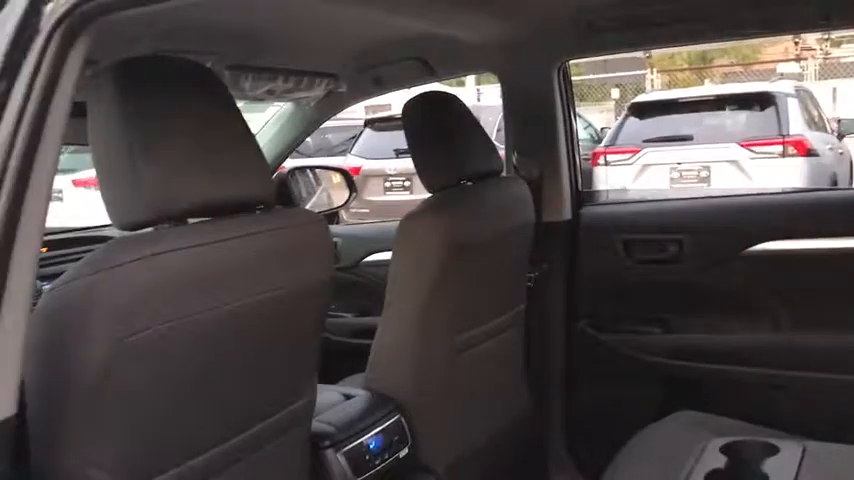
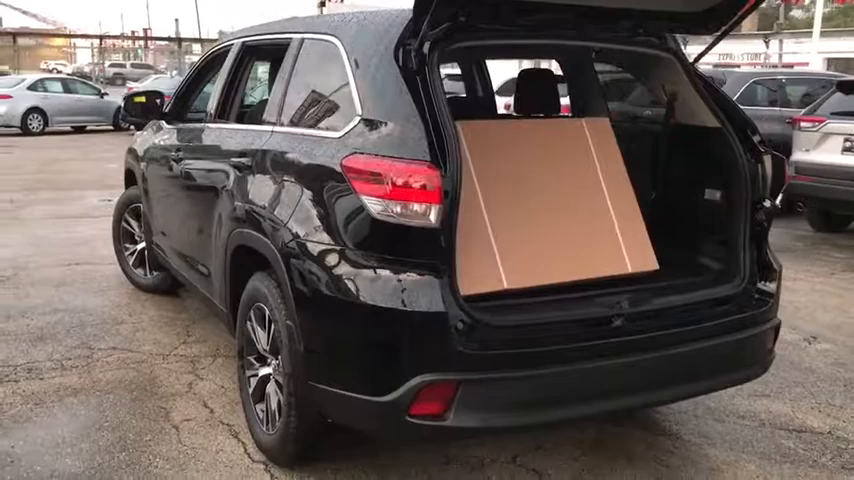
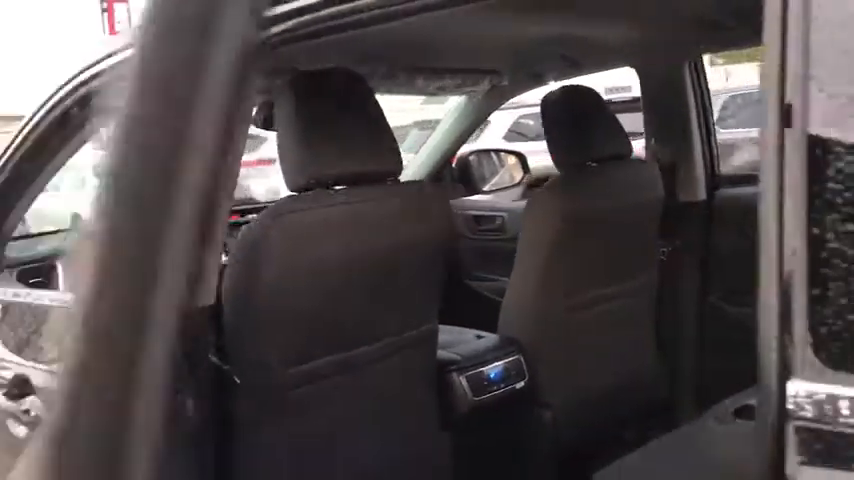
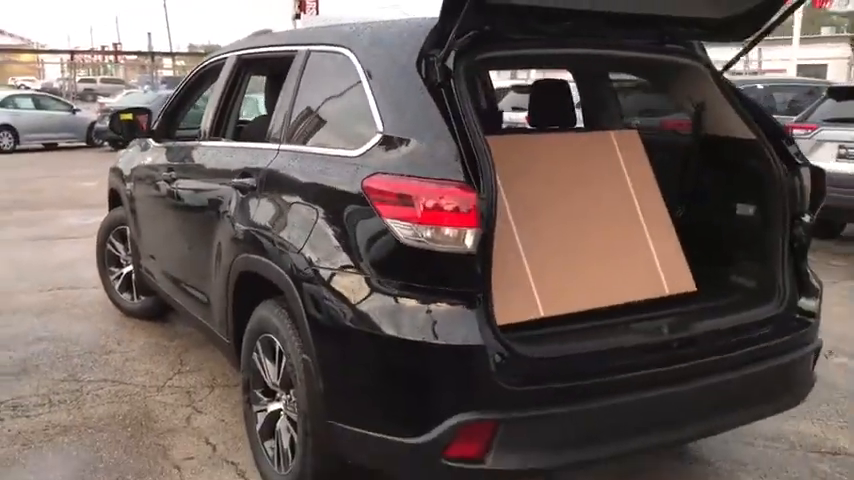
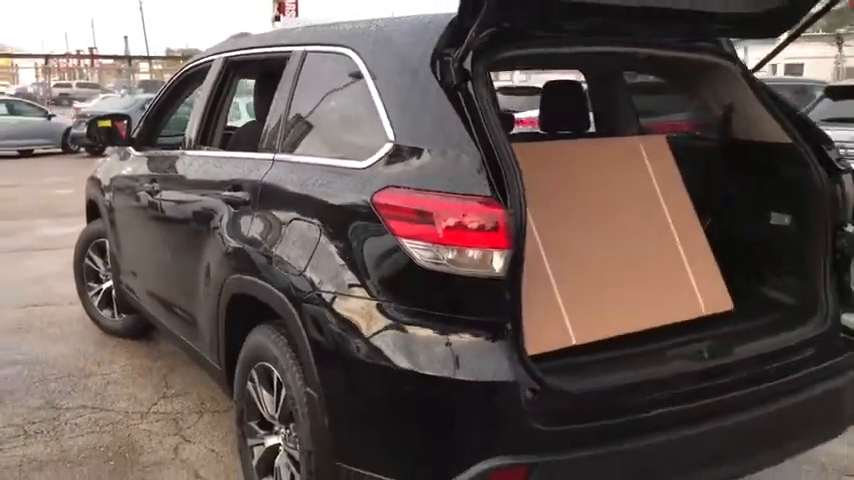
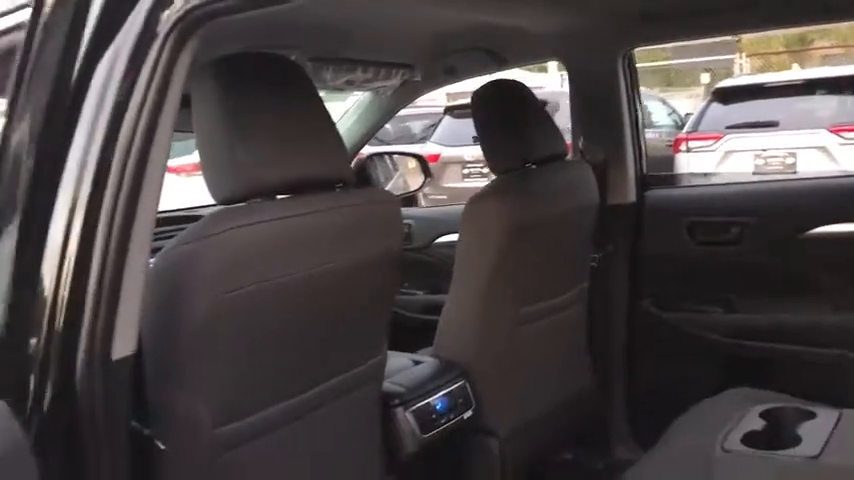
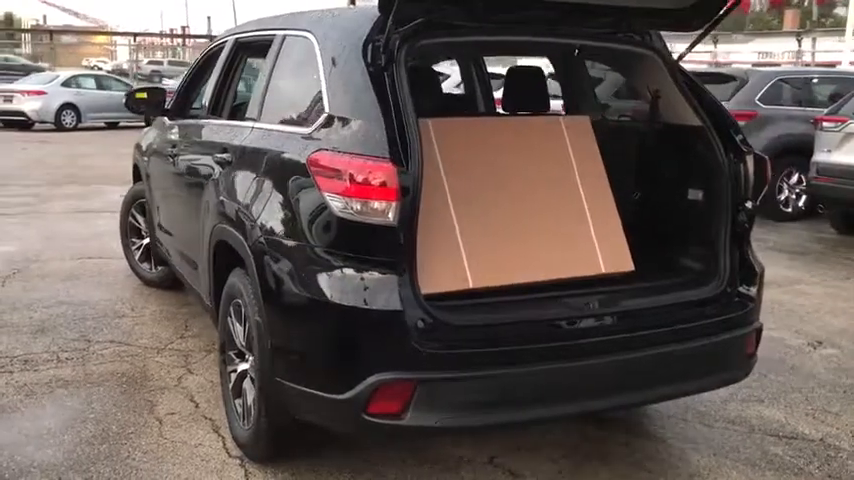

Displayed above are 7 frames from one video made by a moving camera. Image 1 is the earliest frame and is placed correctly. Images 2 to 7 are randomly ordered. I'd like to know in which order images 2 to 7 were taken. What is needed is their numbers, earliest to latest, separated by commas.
6, 3, 5, 4, 2, 7
